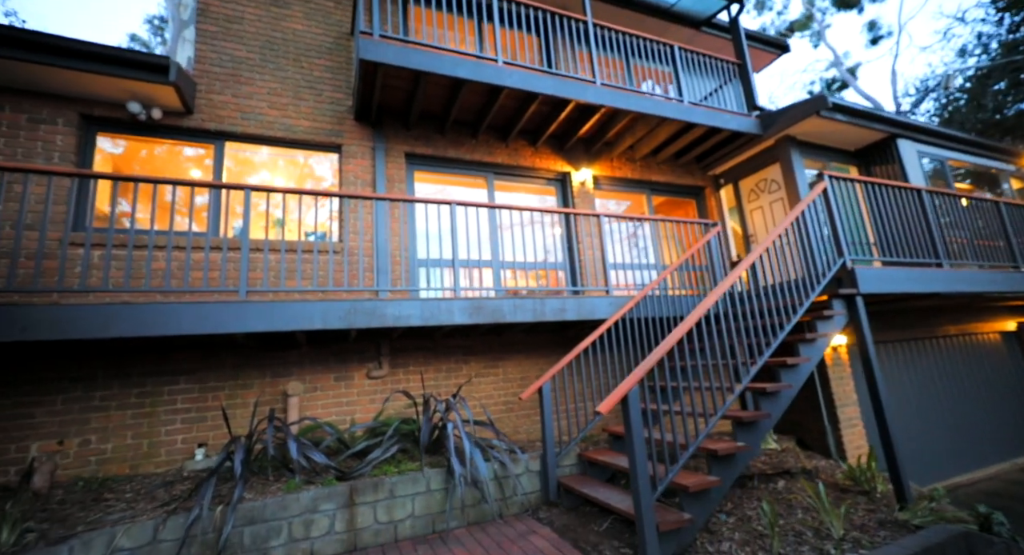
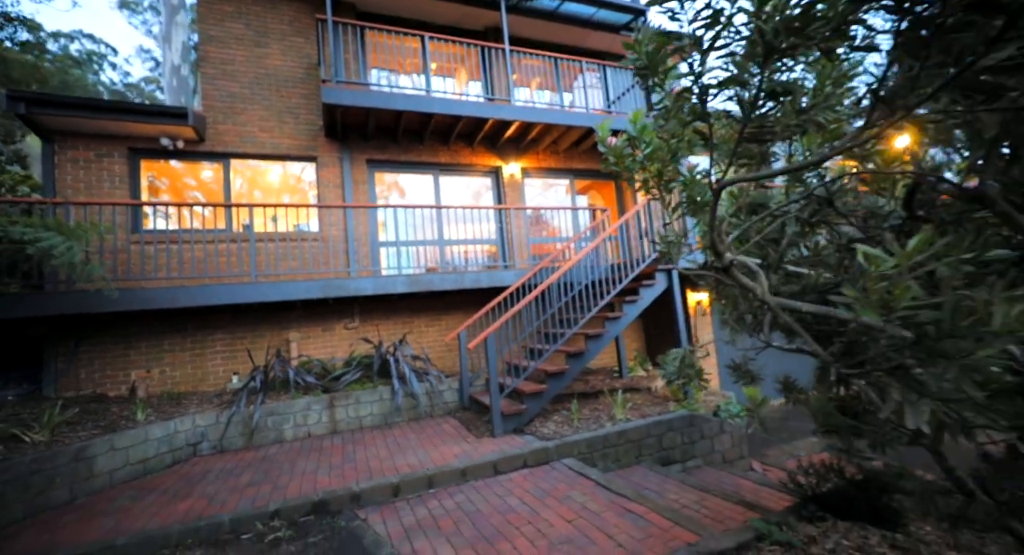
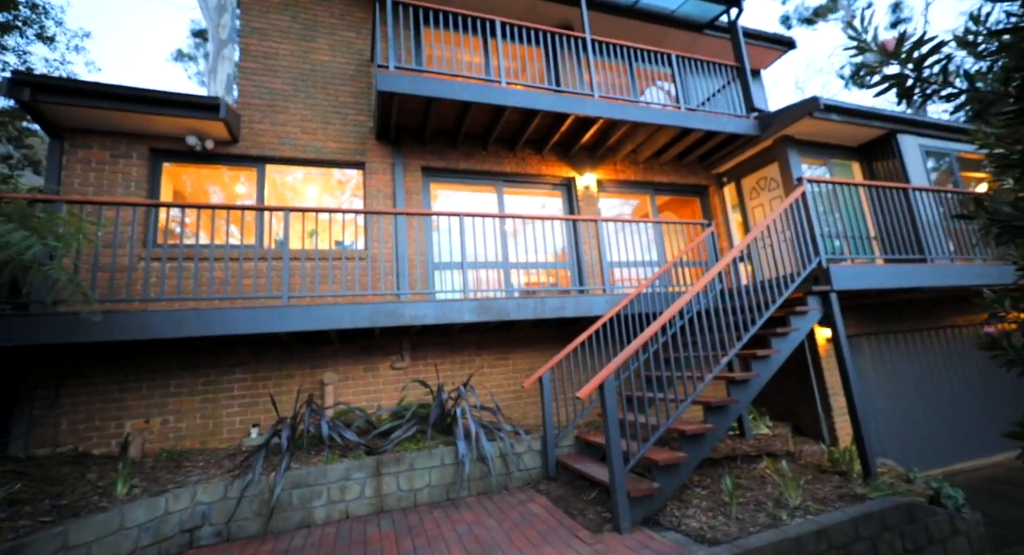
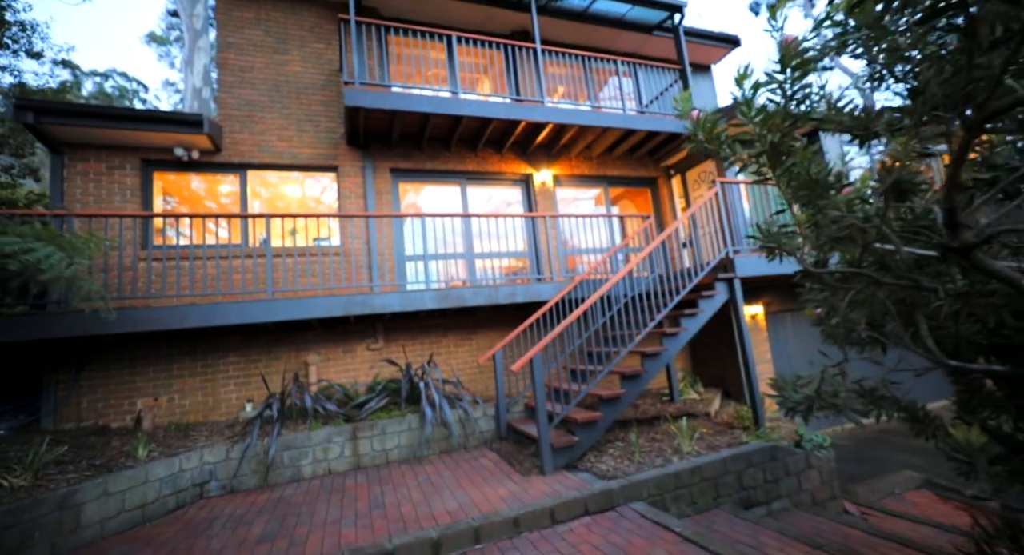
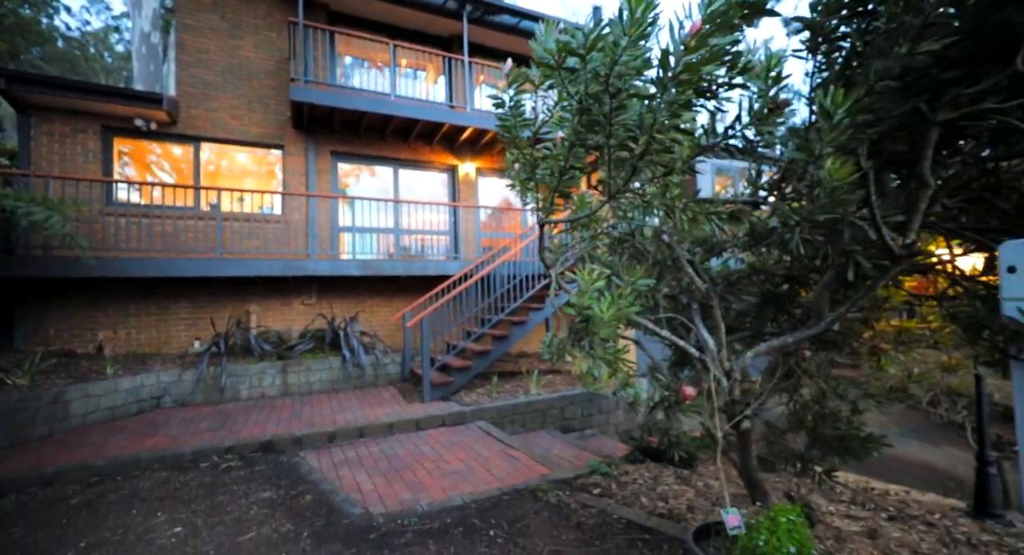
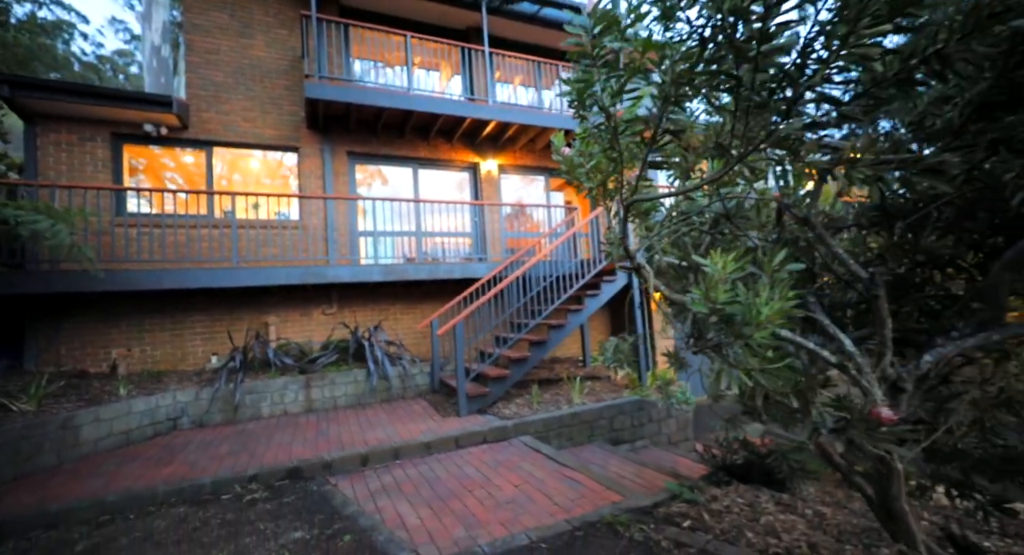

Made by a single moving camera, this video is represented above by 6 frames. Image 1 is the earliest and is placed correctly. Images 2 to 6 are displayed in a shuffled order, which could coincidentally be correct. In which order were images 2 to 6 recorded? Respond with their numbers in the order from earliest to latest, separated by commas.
3, 4, 2, 6, 5
